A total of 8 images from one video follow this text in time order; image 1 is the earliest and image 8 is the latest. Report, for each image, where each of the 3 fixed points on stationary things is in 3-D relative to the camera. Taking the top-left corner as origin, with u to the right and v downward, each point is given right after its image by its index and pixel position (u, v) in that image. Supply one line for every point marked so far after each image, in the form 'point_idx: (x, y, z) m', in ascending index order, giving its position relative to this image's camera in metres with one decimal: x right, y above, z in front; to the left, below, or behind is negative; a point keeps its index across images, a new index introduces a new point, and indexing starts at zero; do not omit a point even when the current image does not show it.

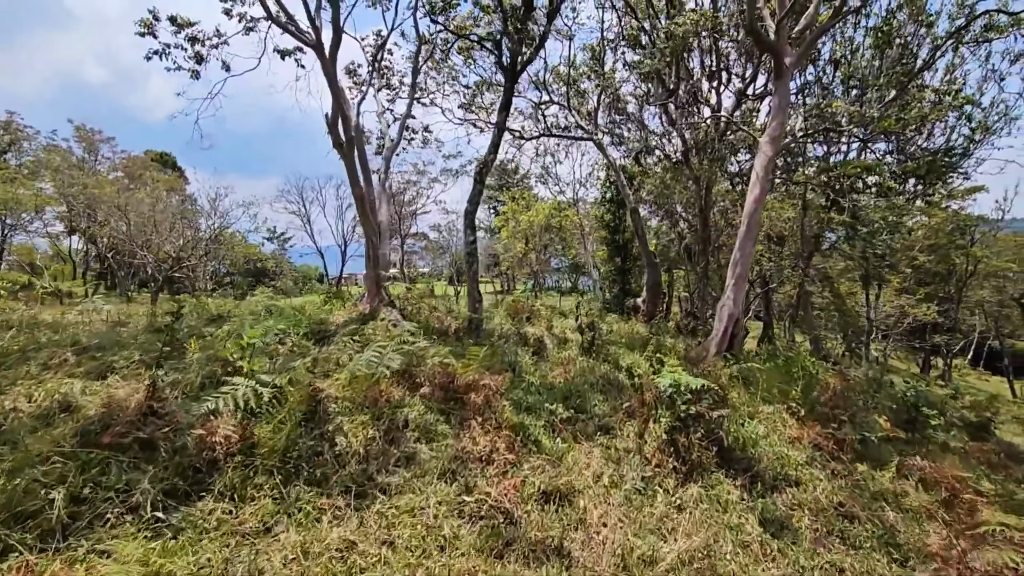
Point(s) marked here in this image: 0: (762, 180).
0: (+4.3, +1.9, +8.7) m
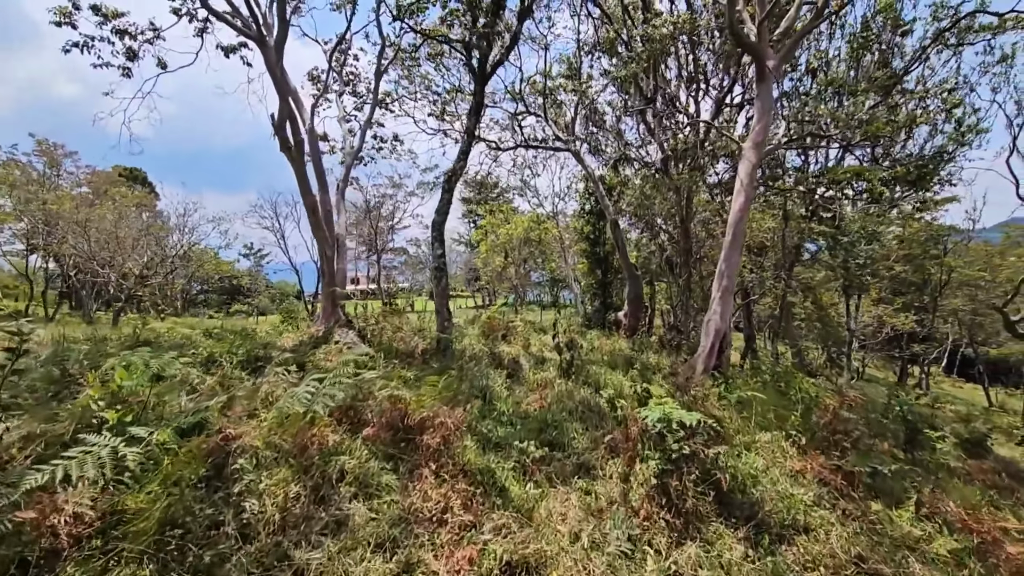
0: (+3.9, +1.7, +8.2) m
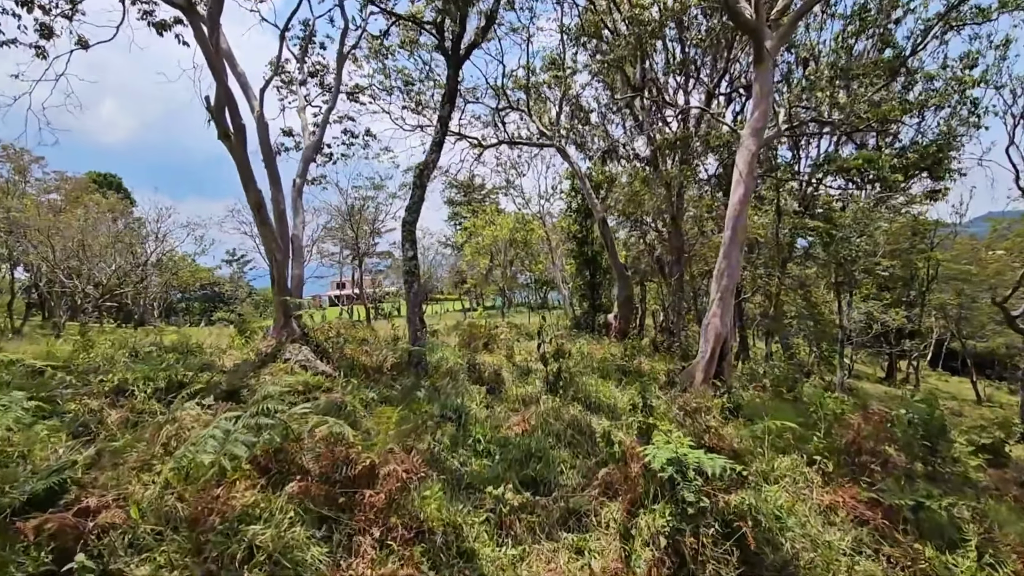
0: (+3.5, +1.7, +7.6) m
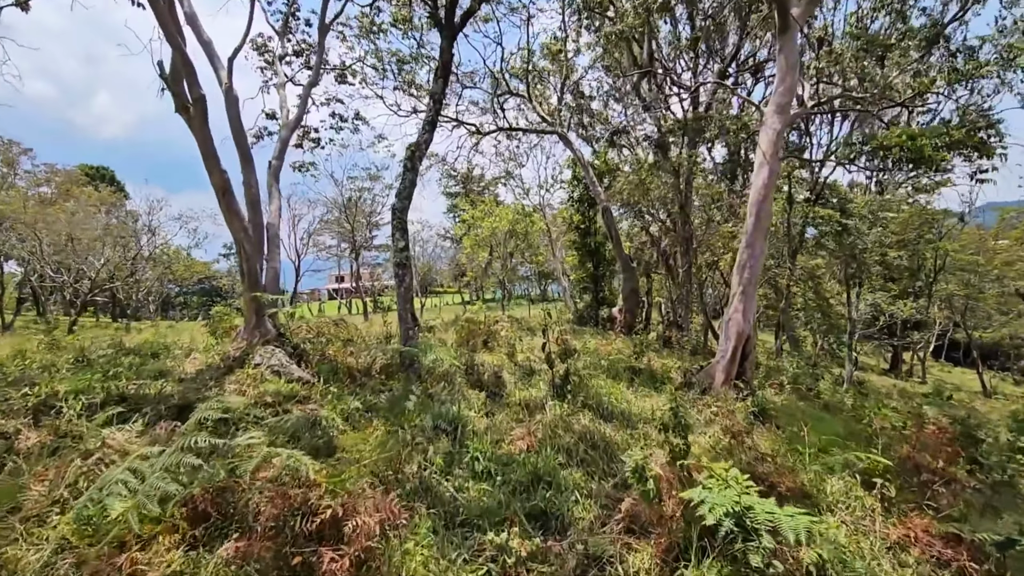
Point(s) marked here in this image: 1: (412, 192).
0: (+3.6, +1.8, +6.9) m
1: (-1.3, +1.3, +6.7) m
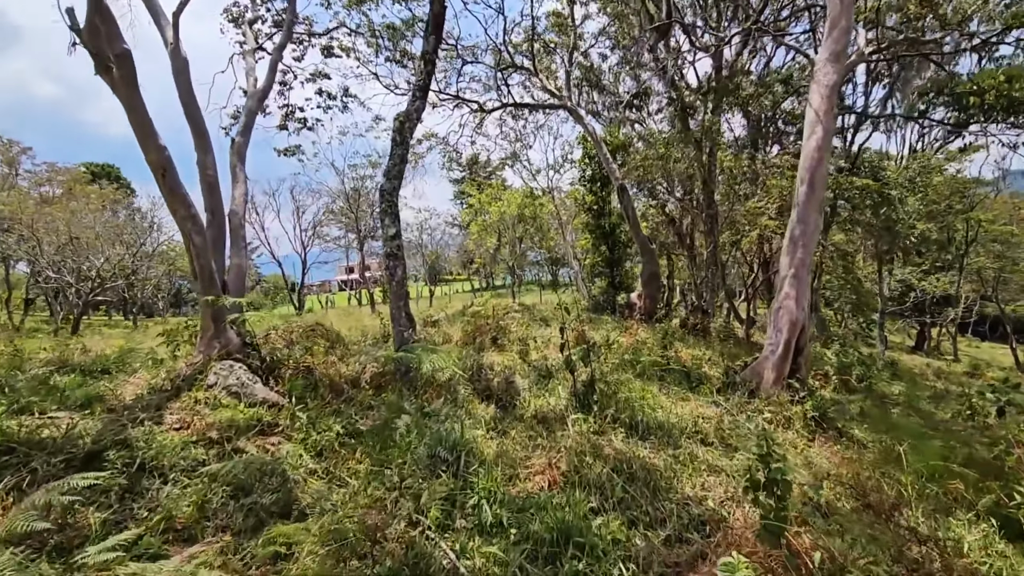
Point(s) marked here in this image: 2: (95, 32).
0: (+3.6, +2.0, +5.8) m
1: (-1.3, +1.3, +5.7) m
2: (-3.1, +2.0, +3.8) m
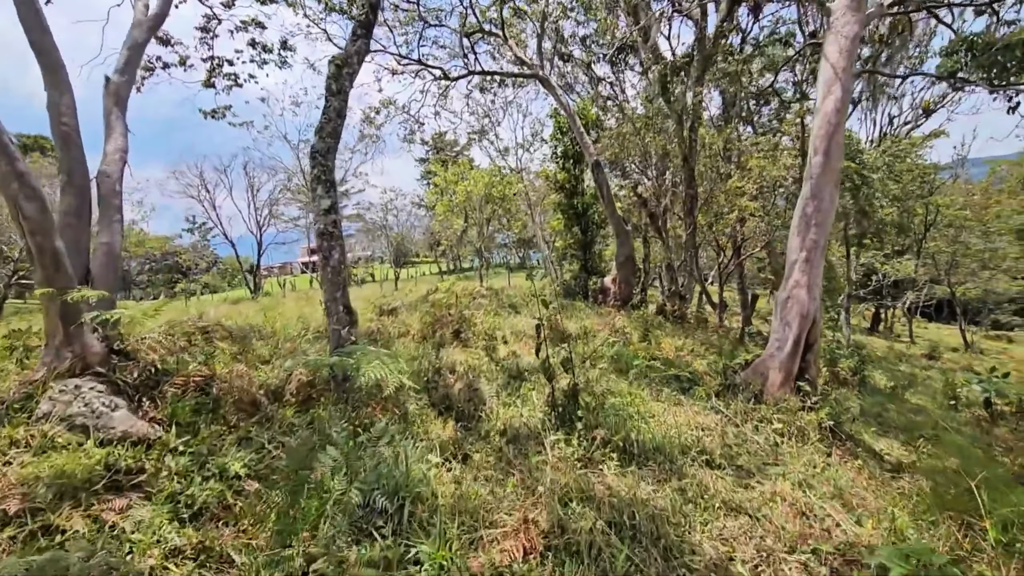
0: (+3.3, +2.1, +4.9) m
1: (-1.6, +1.5, +4.6) m
2: (-3.3, +2.0, +2.5) m
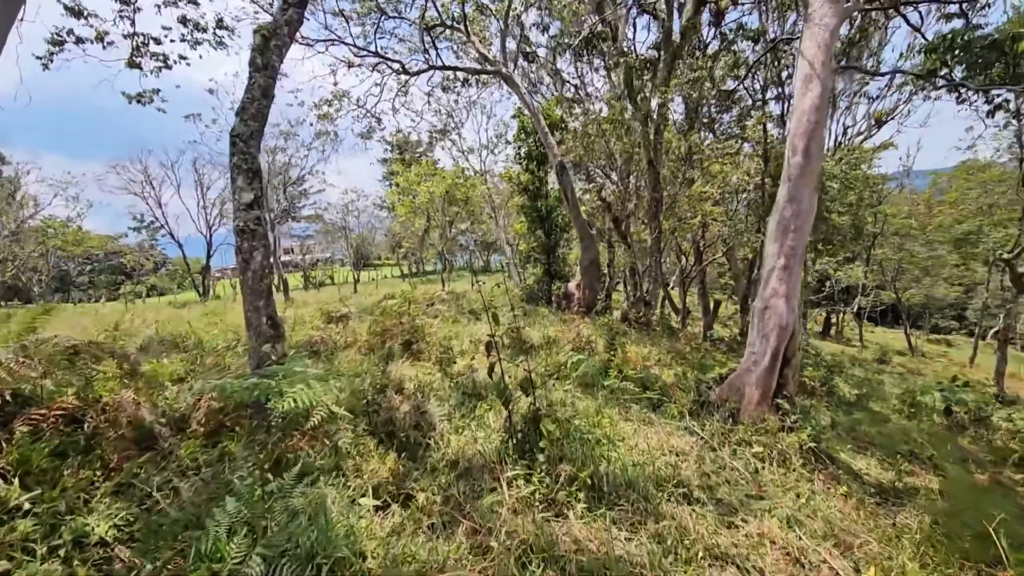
0: (+2.9, +2.0, +4.6) m
1: (-1.9, +1.4, +4.0) m
2: (-3.5, +2.0, +1.8) m
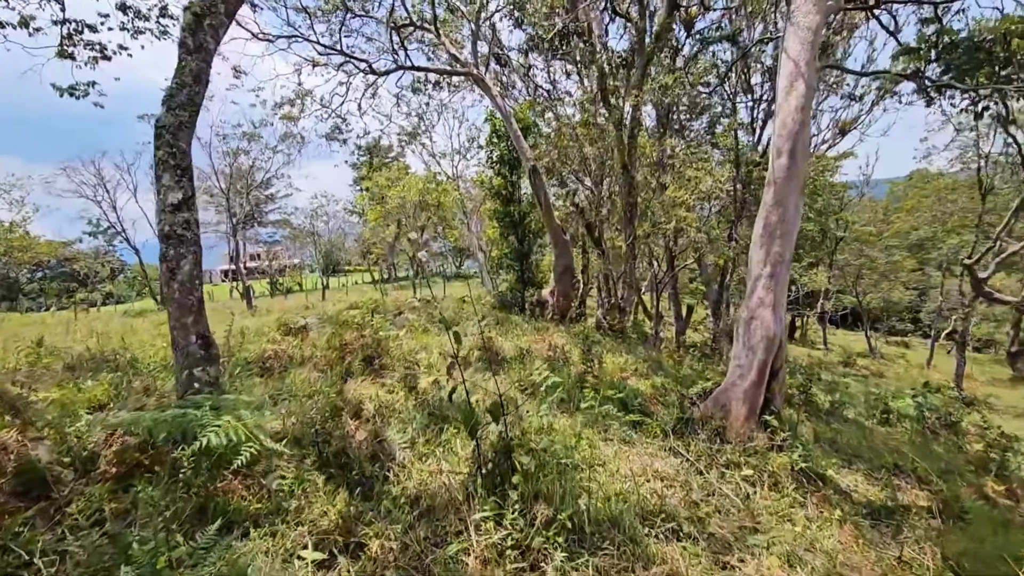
0: (+2.6, +1.9, +4.4) m
1: (-2.2, +1.3, +3.5) m
2: (-3.6, +1.9, +1.2) m
